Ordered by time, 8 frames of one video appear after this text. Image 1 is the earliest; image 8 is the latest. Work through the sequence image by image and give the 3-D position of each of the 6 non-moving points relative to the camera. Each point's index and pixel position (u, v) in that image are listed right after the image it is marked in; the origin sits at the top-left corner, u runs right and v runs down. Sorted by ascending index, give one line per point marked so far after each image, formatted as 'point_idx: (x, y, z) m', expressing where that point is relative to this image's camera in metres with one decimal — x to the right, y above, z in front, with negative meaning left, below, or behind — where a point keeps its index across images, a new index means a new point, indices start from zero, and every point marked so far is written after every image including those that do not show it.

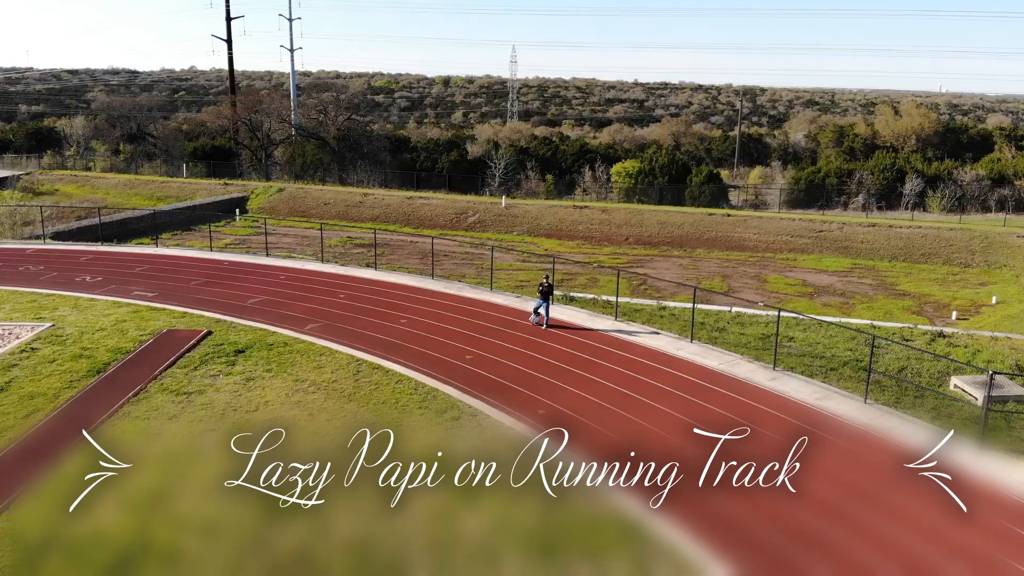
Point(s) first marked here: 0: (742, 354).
0: (+6.8, -2.0, +18.8) m
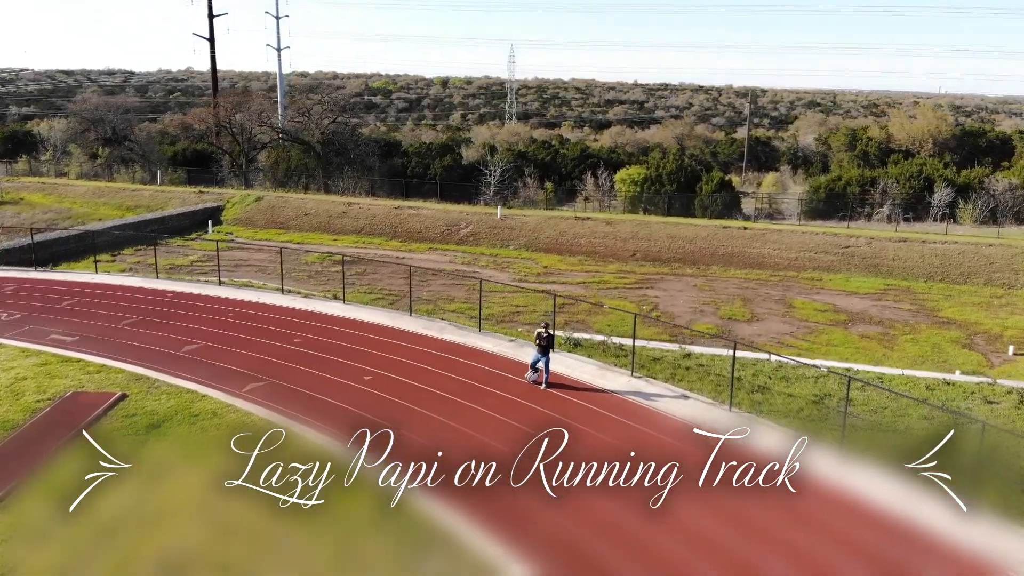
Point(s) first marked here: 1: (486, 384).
0: (+6.6, -3.3, +14.8) m
1: (-0.7, -2.6, +16.7) m
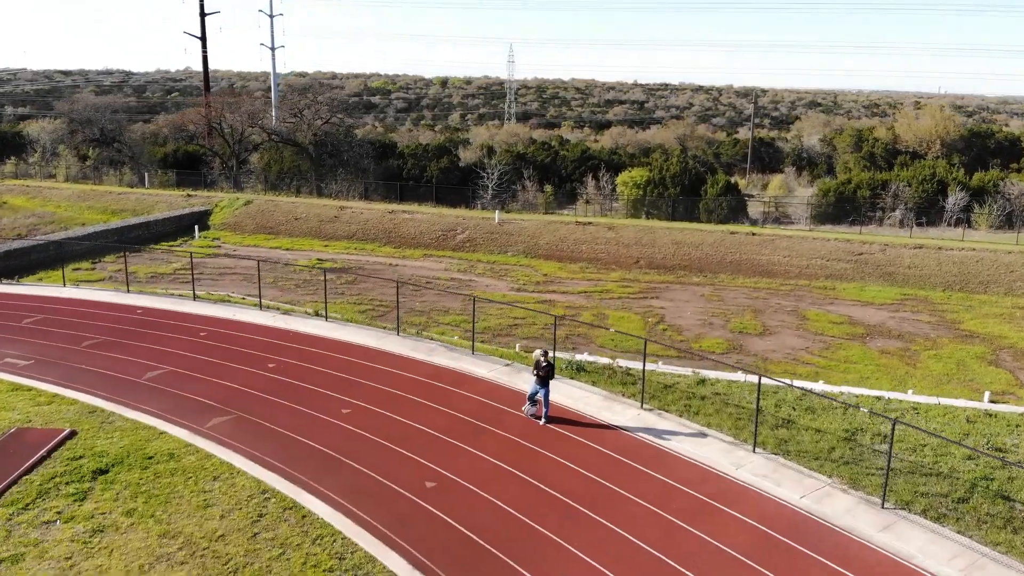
0: (+6.5, -3.8, +13.0) m
1: (-0.8, -3.2, +15.0) m
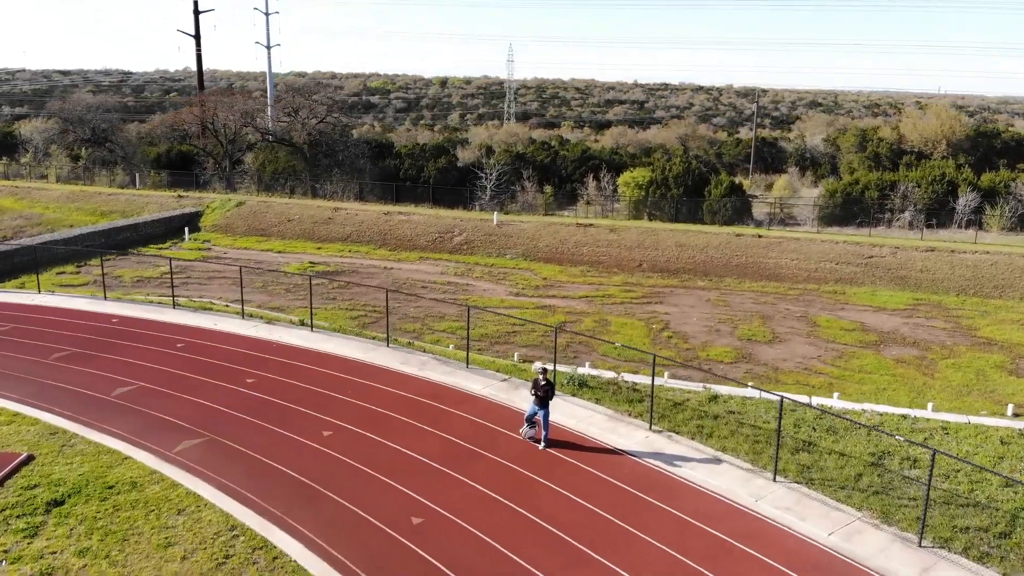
0: (+6.4, -4.1, +11.8) m
1: (-0.9, -3.4, +13.8) m
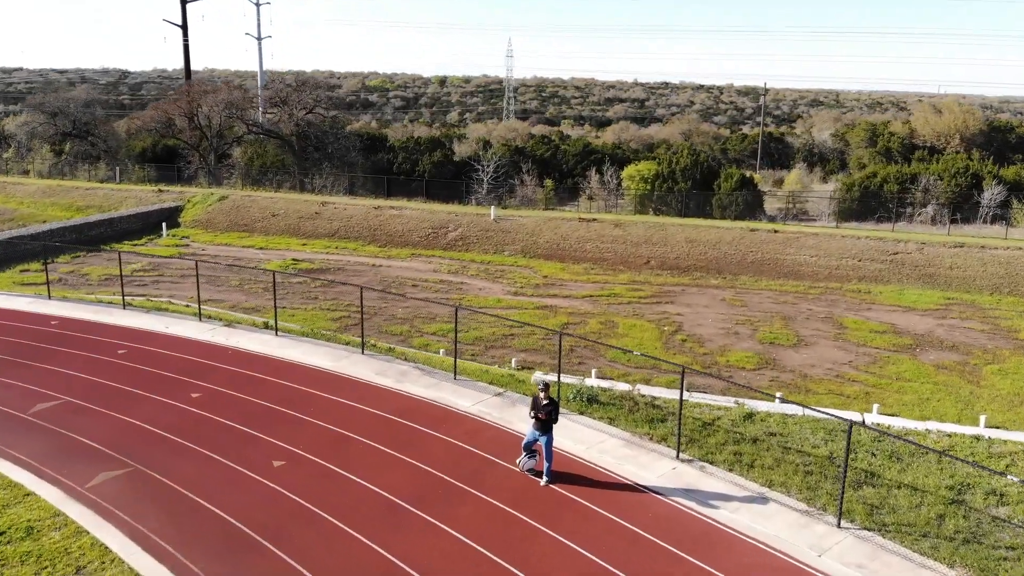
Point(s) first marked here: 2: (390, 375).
0: (+6.4, -4.0, +9.2) m
1: (-1.0, -3.3, +11.1) m
2: (-2.9, -2.0, +15.2) m
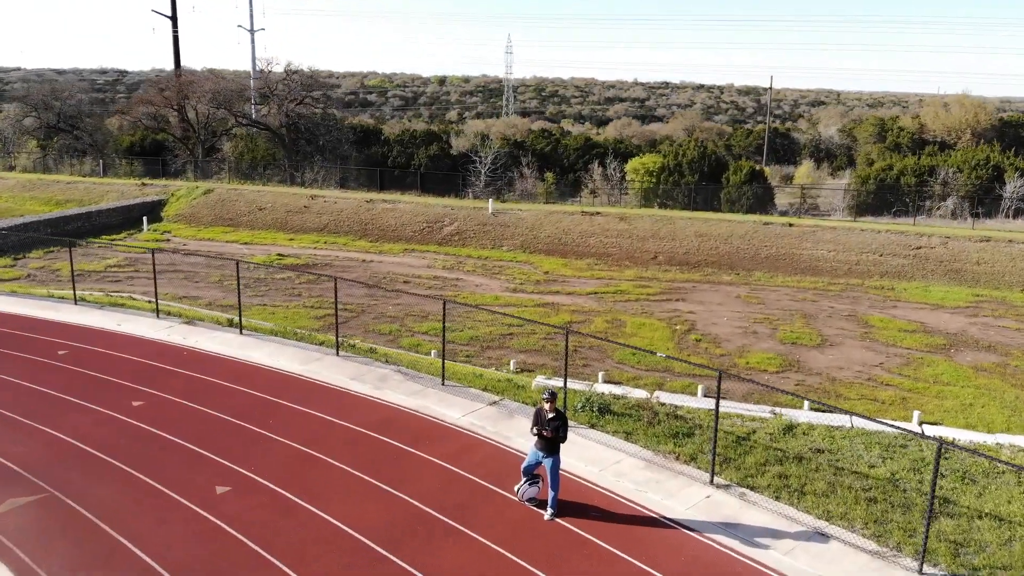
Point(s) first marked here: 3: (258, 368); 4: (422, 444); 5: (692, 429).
0: (+6.3, -3.8, +7.2) m
1: (-1.0, -3.1, +9.1) m
2: (-2.9, -1.9, +13.2) m
3: (-5.4, -1.7, +13.5) m
4: (-1.5, -2.6, +10.9) m
5: (+3.1, -2.5, +11.0) m
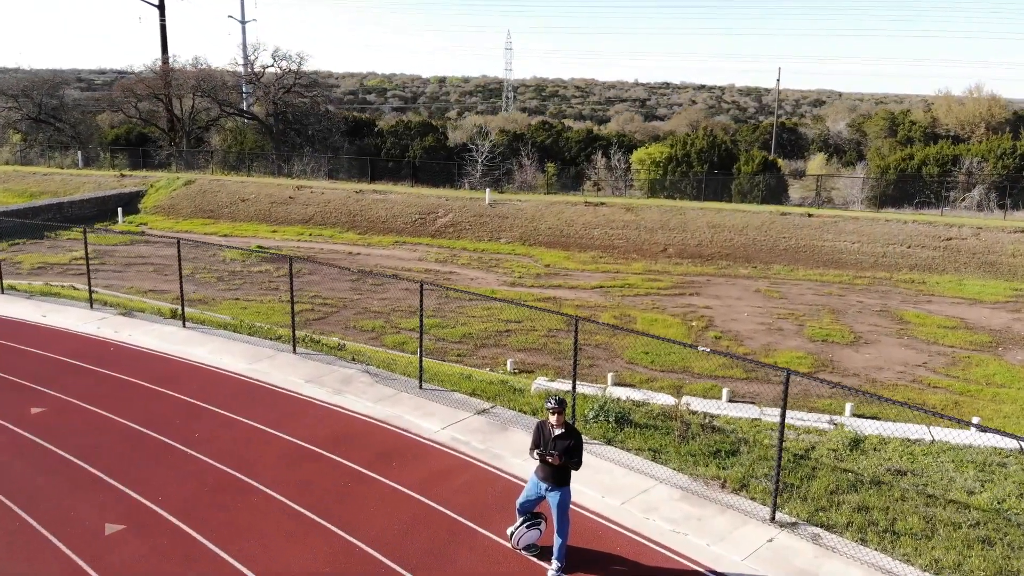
0: (+6.2, -3.5, +4.8) m
1: (-1.1, -2.8, +6.7) m
2: (-3.0, -1.6, +10.8) m
3: (-5.5, -1.4, +11.1) m
4: (-1.6, -2.3, +8.5) m
5: (+3.0, -2.1, +8.7) m
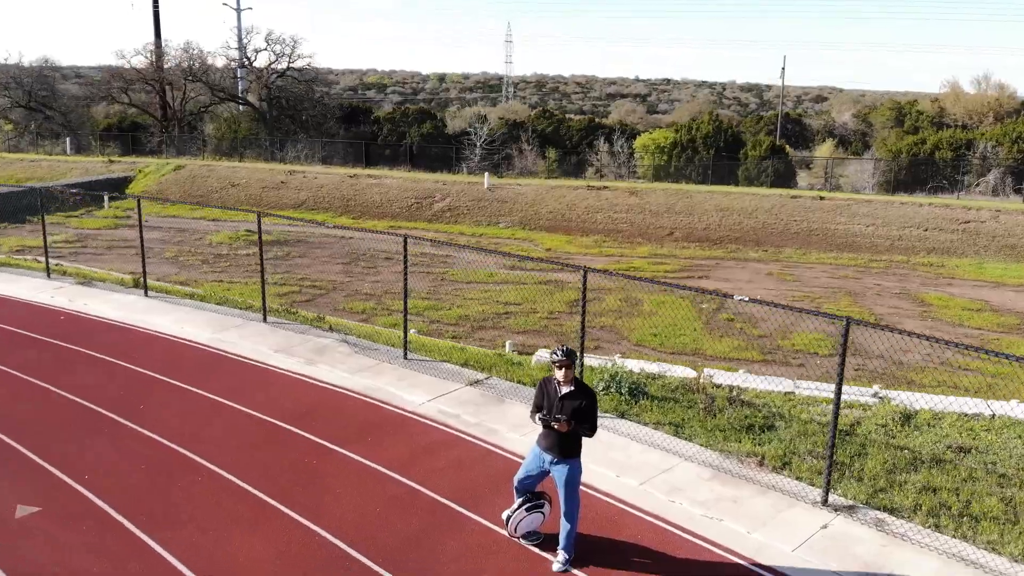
0: (+6.2, -2.9, +3.6) m
1: (-1.1, -2.2, +5.5) m
2: (-3.0, -1.0, +9.6) m
3: (-5.5, -0.8, +9.9) m
4: (-1.6, -1.7, +7.3) m
5: (+3.0, -1.5, +7.5) m
